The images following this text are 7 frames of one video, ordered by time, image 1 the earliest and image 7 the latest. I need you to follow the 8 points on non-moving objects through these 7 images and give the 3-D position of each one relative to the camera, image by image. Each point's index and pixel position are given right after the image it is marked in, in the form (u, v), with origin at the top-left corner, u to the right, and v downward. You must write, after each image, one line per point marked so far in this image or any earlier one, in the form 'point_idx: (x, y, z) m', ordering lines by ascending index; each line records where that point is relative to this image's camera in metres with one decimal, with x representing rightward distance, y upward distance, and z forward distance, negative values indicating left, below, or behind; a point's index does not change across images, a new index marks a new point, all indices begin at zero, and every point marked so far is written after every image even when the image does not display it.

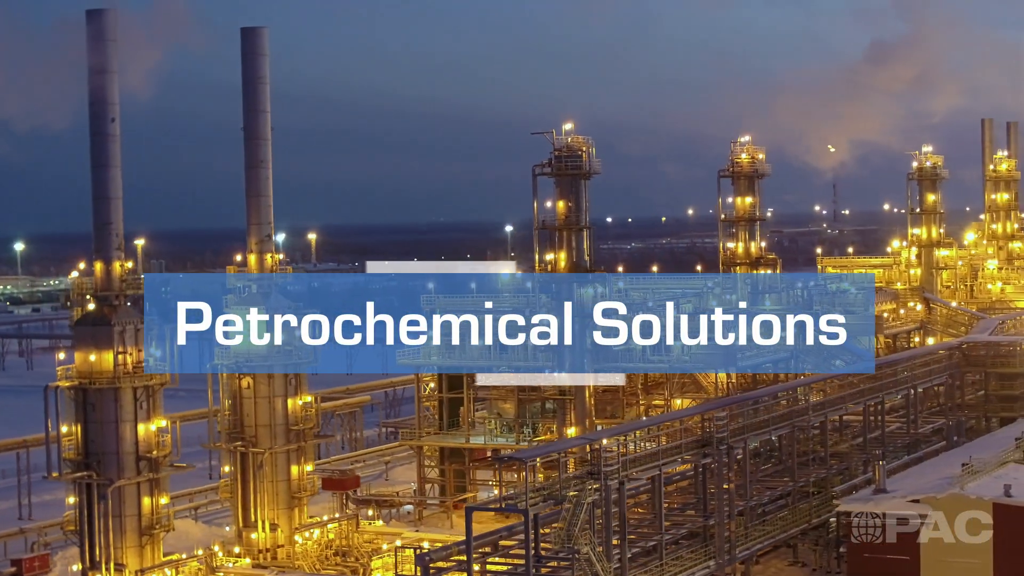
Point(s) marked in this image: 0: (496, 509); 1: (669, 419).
0: (-0.2, -2.3, +12.4) m
1: (+2.0, -1.6, +14.8) m
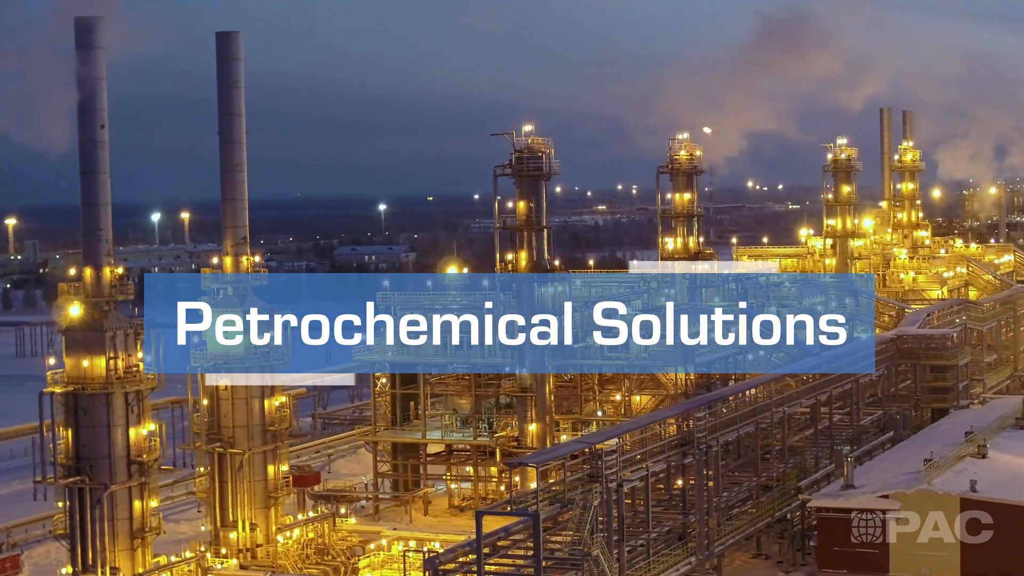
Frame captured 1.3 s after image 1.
0: (-0.1, -2.4, +12.9) m
1: (+1.9, -1.7, +15.5) m
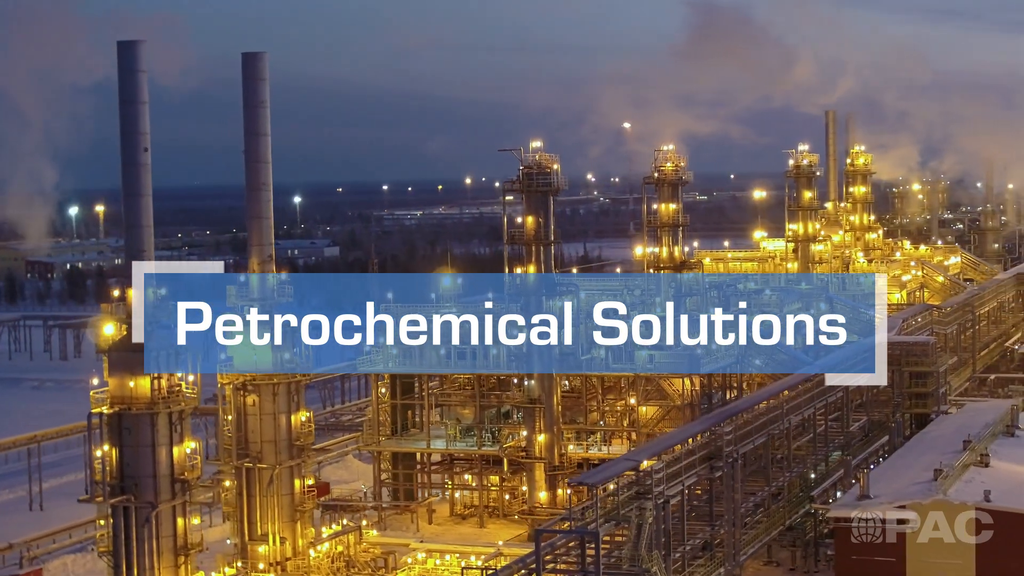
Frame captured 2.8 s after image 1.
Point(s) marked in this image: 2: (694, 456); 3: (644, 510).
0: (+0.5, -2.7, +13.4) m
1: (+2.4, -2.0, +16.0) m
2: (+2.4, -2.2, +15.9) m
3: (+1.5, -2.6, +13.6) m
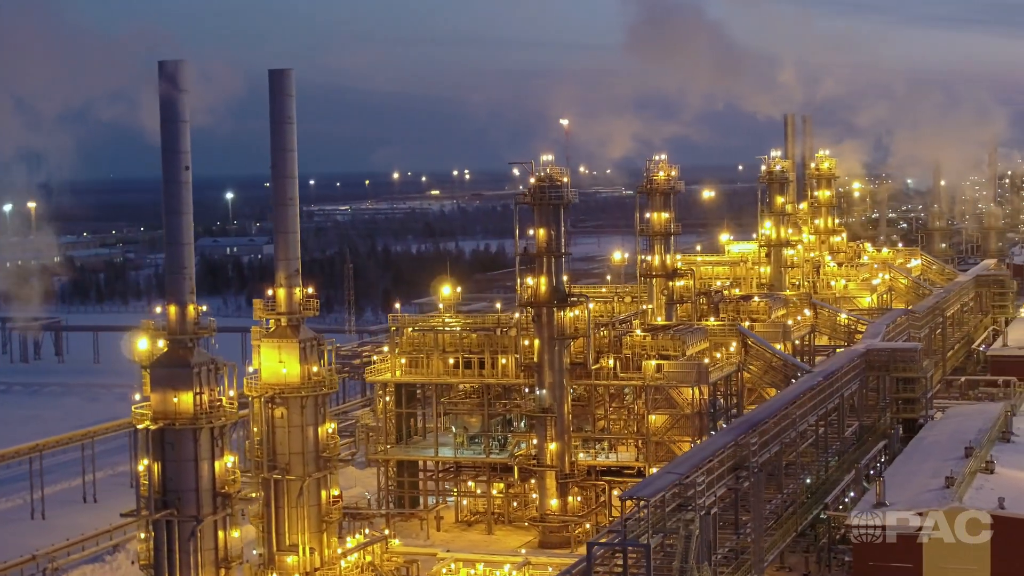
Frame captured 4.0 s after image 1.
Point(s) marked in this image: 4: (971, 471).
0: (+1.1, -2.9, +13.8) m
1: (+2.8, -2.2, +16.5) m
2: (+2.9, -2.4, +16.4) m
3: (+2.1, -2.8, +14.1) m
4: (+7.4, -3.0, +19.2) m
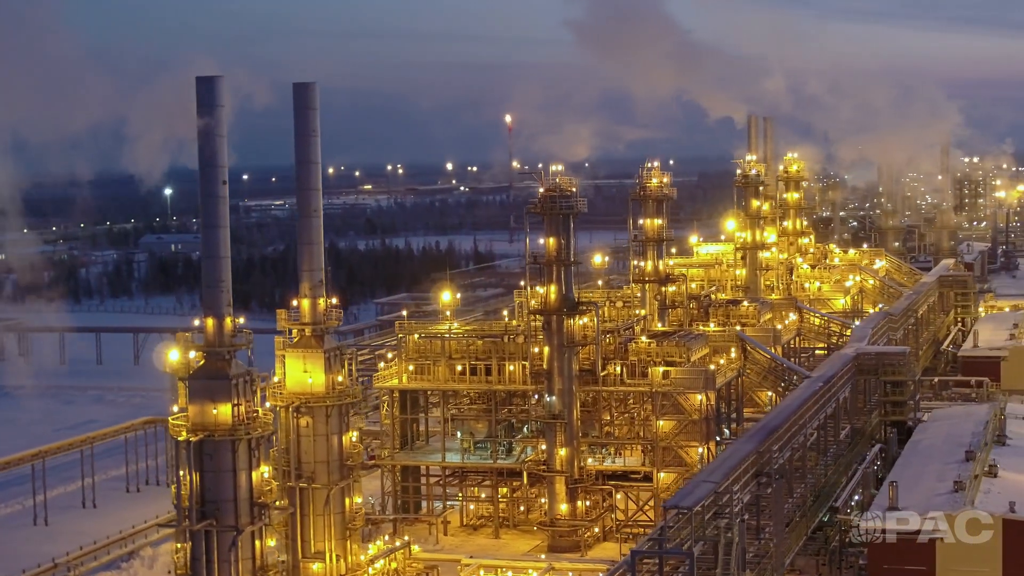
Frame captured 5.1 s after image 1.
0: (+1.6, -3.1, +14.2) m
1: (+3.3, -2.4, +17.0) m
2: (+3.4, -2.6, +16.8) m
3: (+2.6, -3.0, +14.6) m
4: (+7.8, -3.1, +19.9) m
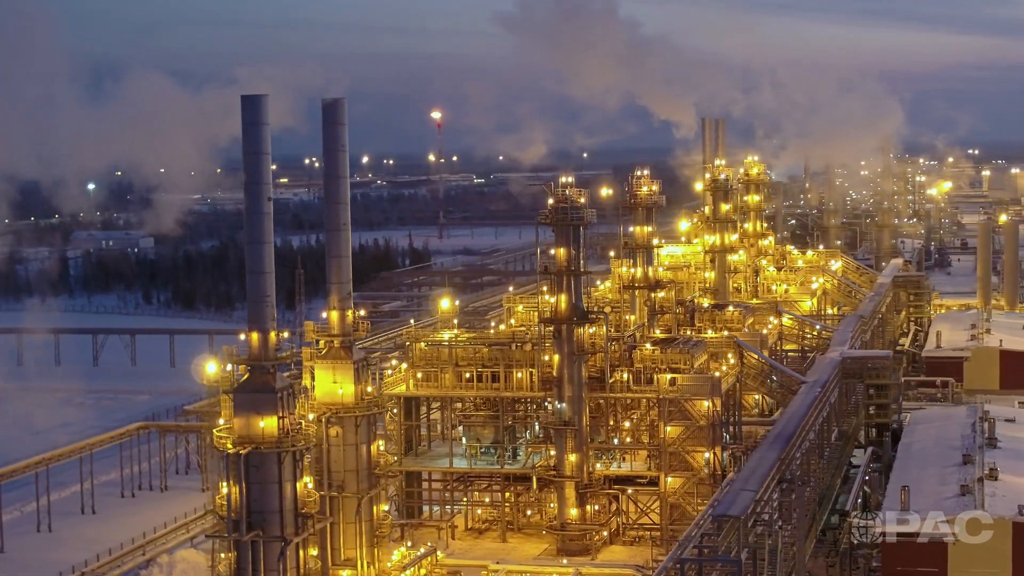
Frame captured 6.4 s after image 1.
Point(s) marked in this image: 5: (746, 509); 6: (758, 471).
0: (+2.3, -3.3, +14.8) m
1: (+3.8, -2.6, +17.6) m
2: (+3.9, -2.8, +17.5) m
3: (+3.2, -3.2, +15.2) m
4: (+8.1, -3.3, +20.7) m
5: (+2.9, -2.8, +15.1) m
6: (+3.6, -2.6, +17.1) m
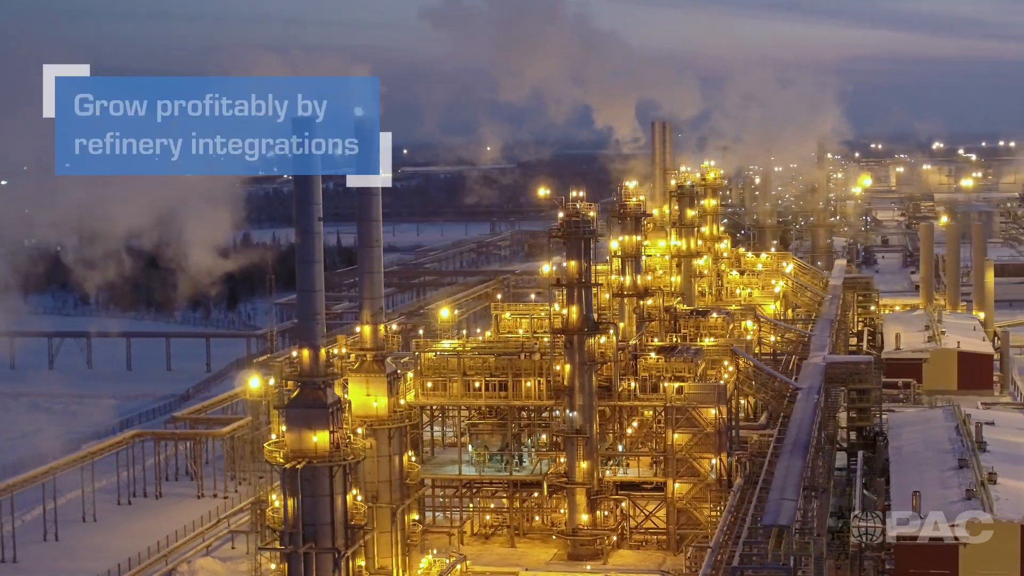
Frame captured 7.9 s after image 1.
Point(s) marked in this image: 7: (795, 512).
0: (+3.0, -3.6, +15.5) m
1: (+4.3, -2.8, +18.4) m
2: (+4.5, -3.1, +18.3) m
3: (+3.9, -3.4, +15.9) m
4: (+8.5, -3.5, +21.7) m
5: (+3.6, -3.0, +15.9) m
6: (+4.2, -2.8, +17.9) m
7: (+3.7, -3.0, +15.9) m
